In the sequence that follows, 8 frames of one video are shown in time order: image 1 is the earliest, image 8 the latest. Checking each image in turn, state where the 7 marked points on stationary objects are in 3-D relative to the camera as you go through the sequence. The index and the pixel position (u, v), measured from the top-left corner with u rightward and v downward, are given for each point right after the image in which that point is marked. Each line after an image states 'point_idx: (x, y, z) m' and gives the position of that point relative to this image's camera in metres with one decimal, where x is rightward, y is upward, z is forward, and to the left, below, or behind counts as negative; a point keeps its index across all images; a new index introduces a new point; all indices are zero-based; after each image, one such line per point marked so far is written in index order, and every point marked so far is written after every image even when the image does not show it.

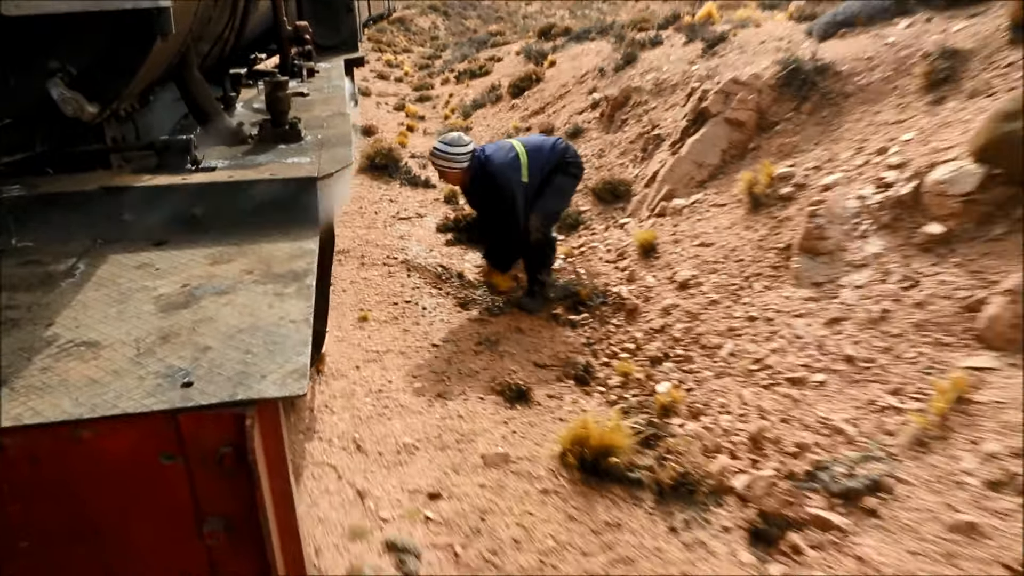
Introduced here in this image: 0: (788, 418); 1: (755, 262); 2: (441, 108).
0: (+1.4, -0.6, +4.0) m
1: (+1.6, +0.2, +5.4) m
2: (-1.4, +3.8, +17.0) m
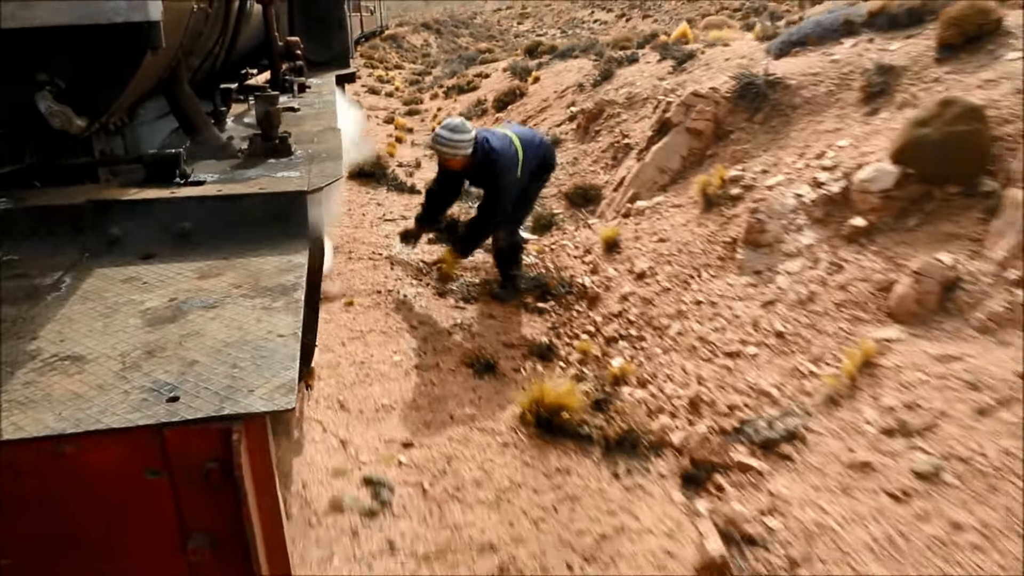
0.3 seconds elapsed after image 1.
0: (+1.2, -0.5, +4.6) m
1: (+1.4, +0.3, +5.9) m
2: (-1.8, +3.7, +17.6) m
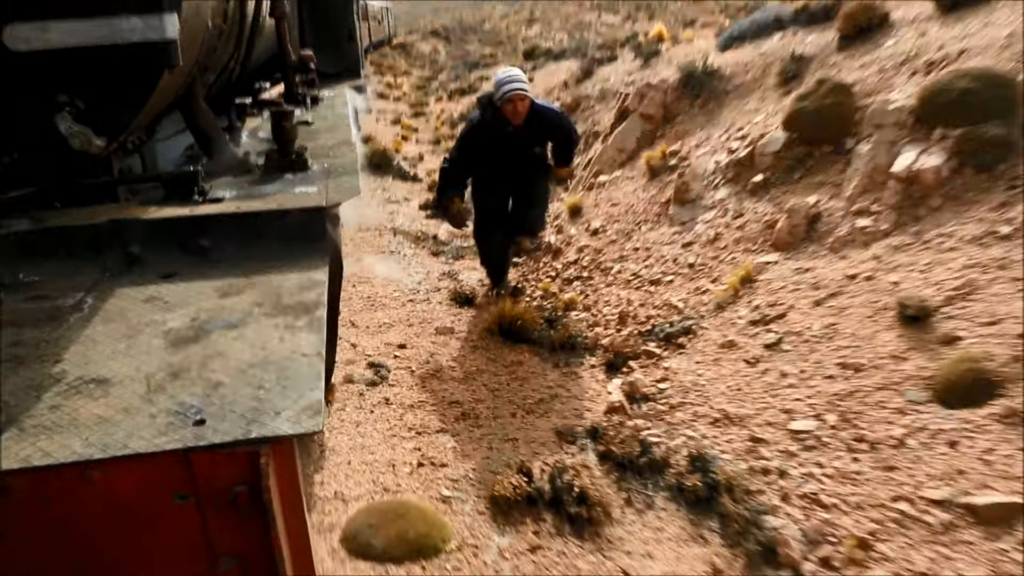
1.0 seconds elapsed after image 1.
0: (+1.0, -0.1, +5.9) m
1: (+1.2, +0.7, +7.3) m
2: (-1.9, +4.0, +19.0) m
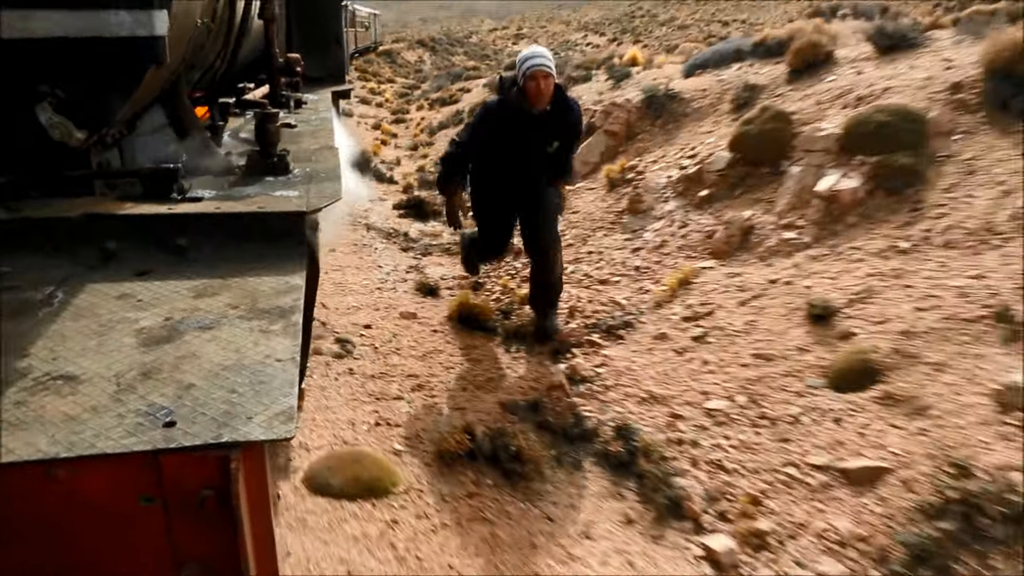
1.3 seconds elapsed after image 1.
0: (+0.7, -0.1, +6.5) m
1: (+0.9, +0.7, +7.9) m
2: (-2.4, +3.9, +19.5) m
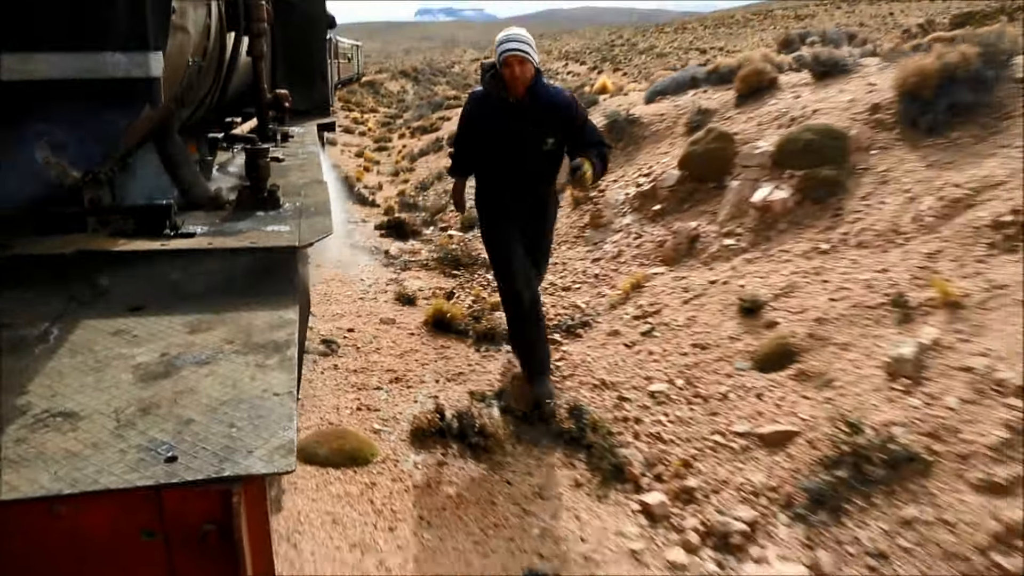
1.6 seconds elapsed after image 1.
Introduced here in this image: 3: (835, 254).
0: (+0.4, -0.1, +7.1) m
1: (+0.6, +0.6, +8.5) m
2: (-3.0, +3.3, +20.3) m
3: (+2.3, +0.2, +5.8) m
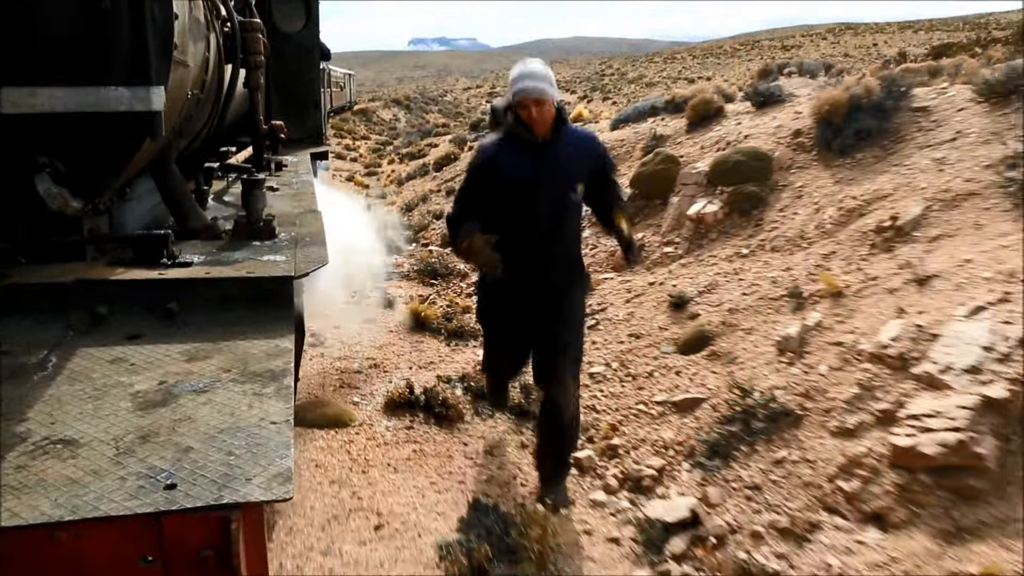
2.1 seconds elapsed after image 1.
0: (+0.1, -0.2, +8.0) m
1: (+0.2, +0.5, +9.5) m
2: (-3.4, +2.9, +21.2) m
3: (+2.0, +0.3, +6.7) m
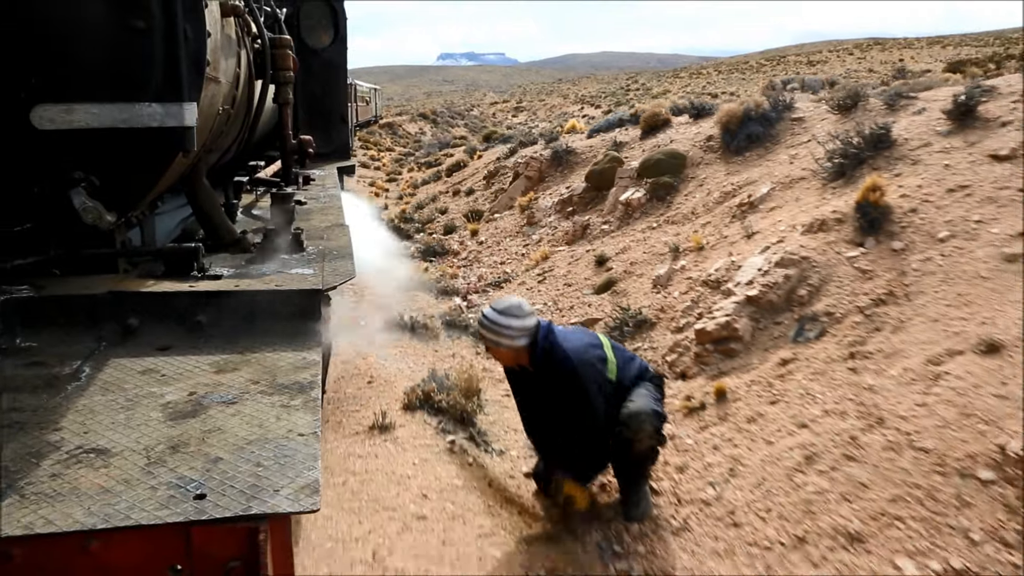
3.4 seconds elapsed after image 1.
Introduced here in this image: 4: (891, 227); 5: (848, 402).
0: (-0.3, +0.2, +10.4) m
1: (-0.1, +0.9, +11.8) m
2: (-3.3, +3.0, +23.8) m
3: (+1.6, +0.7, +9.0) m
4: (+2.9, +0.5, +6.1) m
5: (+2.0, -0.7, +4.9) m
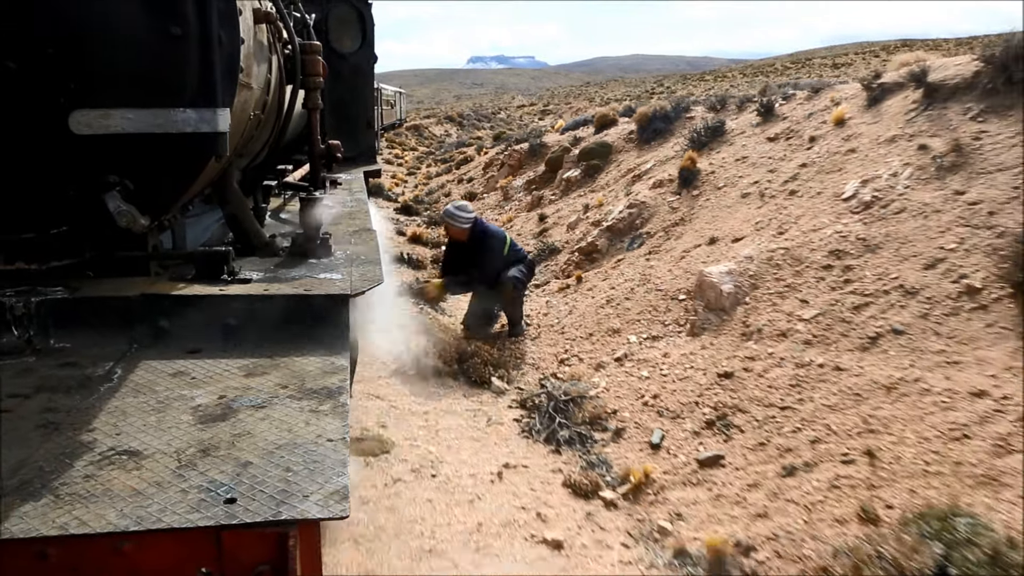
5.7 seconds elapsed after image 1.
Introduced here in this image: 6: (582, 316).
0: (-0.8, +1.0, +14.2) m
1: (-0.5, +1.7, +15.6) m
2: (-3.3, +3.8, +27.7) m
3: (+1.1, +1.5, +12.8) m
4: (+2.2, +1.3, +9.8) m
5: (+1.4, +0.1, +8.6) m
6: (+0.7, -0.3, +8.3) m
